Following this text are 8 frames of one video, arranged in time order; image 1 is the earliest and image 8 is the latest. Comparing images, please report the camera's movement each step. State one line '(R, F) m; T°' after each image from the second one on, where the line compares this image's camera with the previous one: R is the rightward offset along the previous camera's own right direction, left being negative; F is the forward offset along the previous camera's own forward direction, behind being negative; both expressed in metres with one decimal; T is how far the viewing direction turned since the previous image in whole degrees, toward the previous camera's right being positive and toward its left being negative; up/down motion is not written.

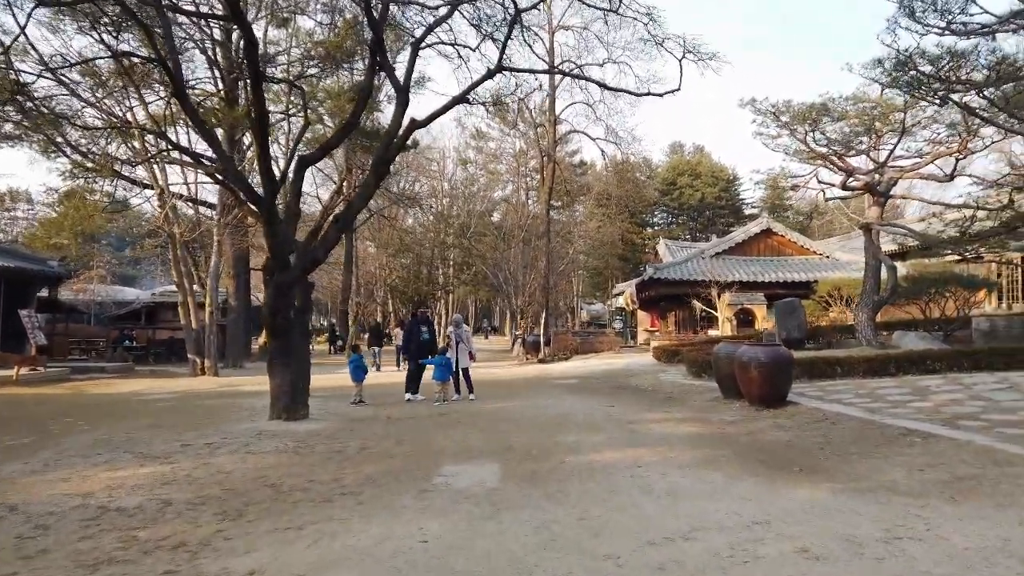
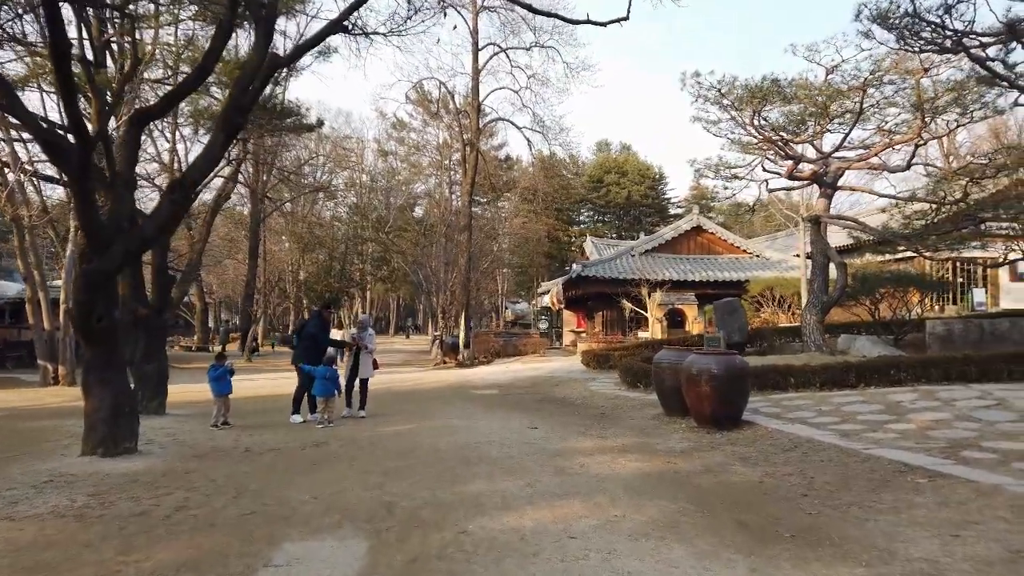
(+0.3, +2.2) m; +6°
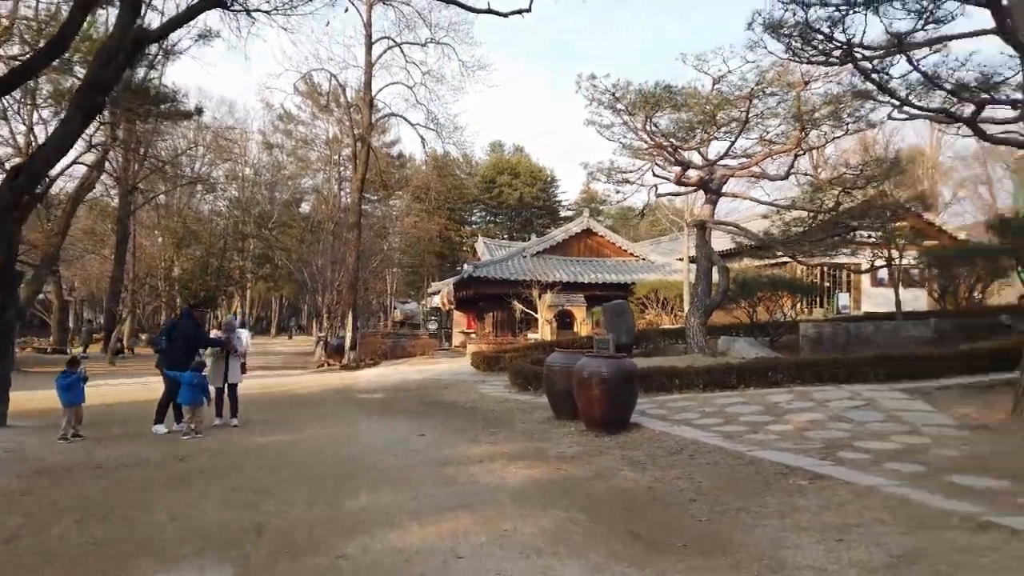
(0.0, +0.3) m; +8°
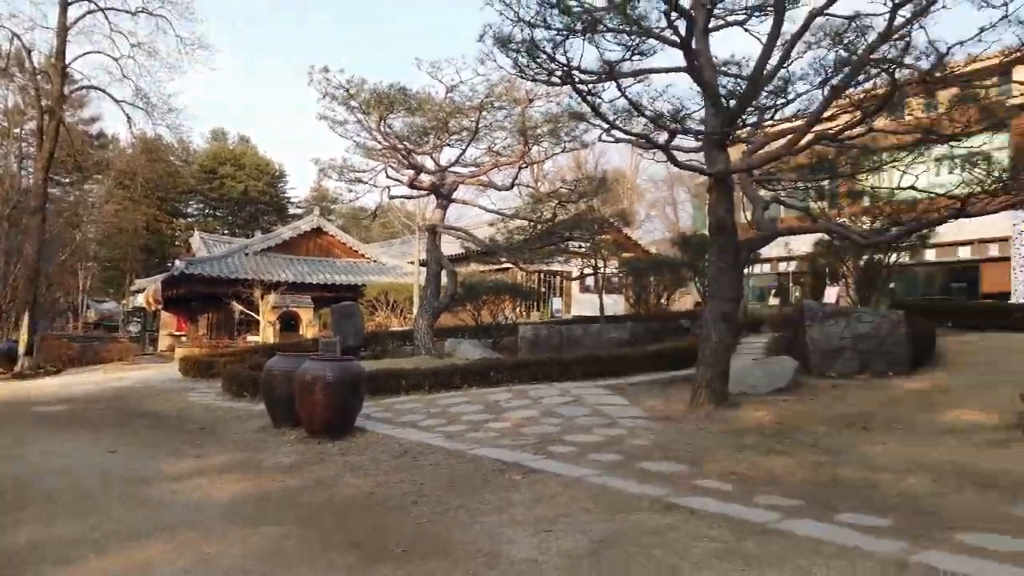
(+0.1, +0.1) m; +20°
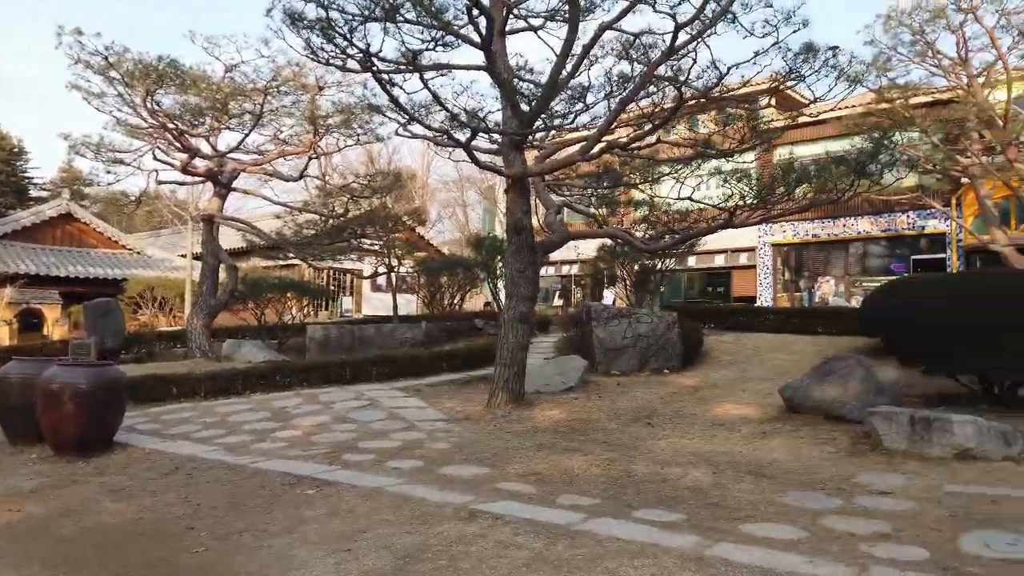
(-0.1, +0.3) m; +16°
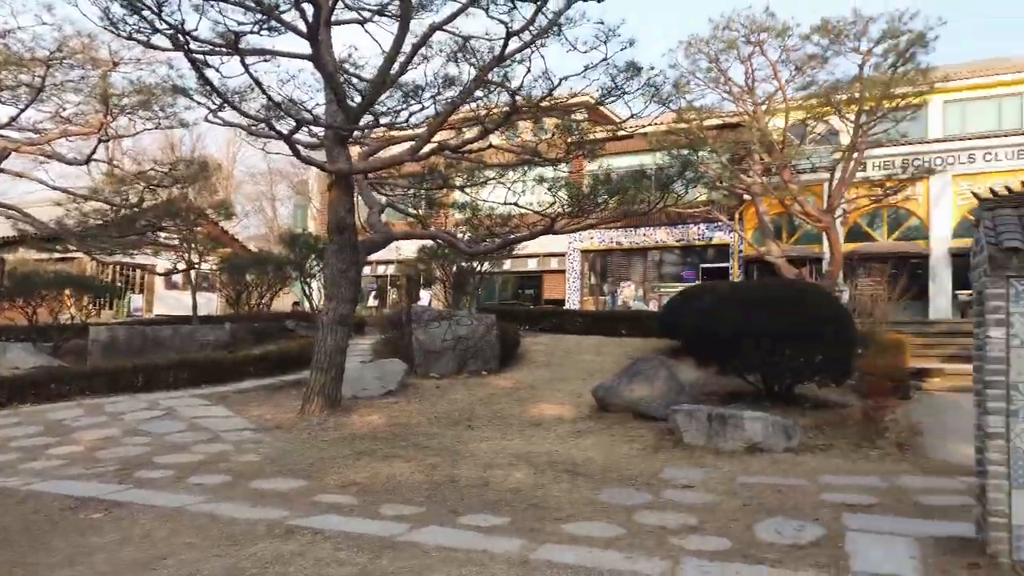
(-0.1, +0.1) m; +14°
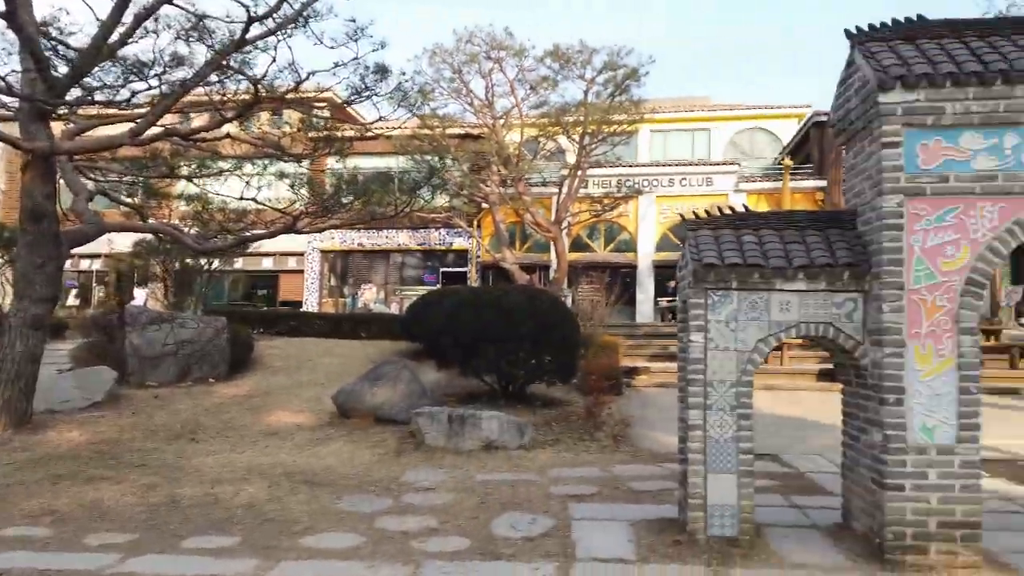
(0.0, +0.1) m; +20°
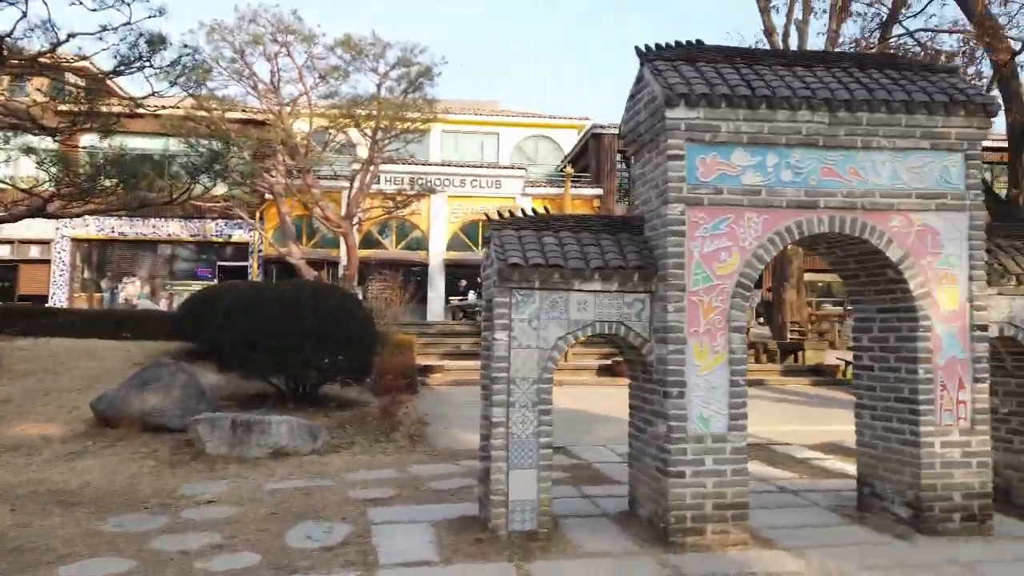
(-0.1, +0.1) m; +16°
